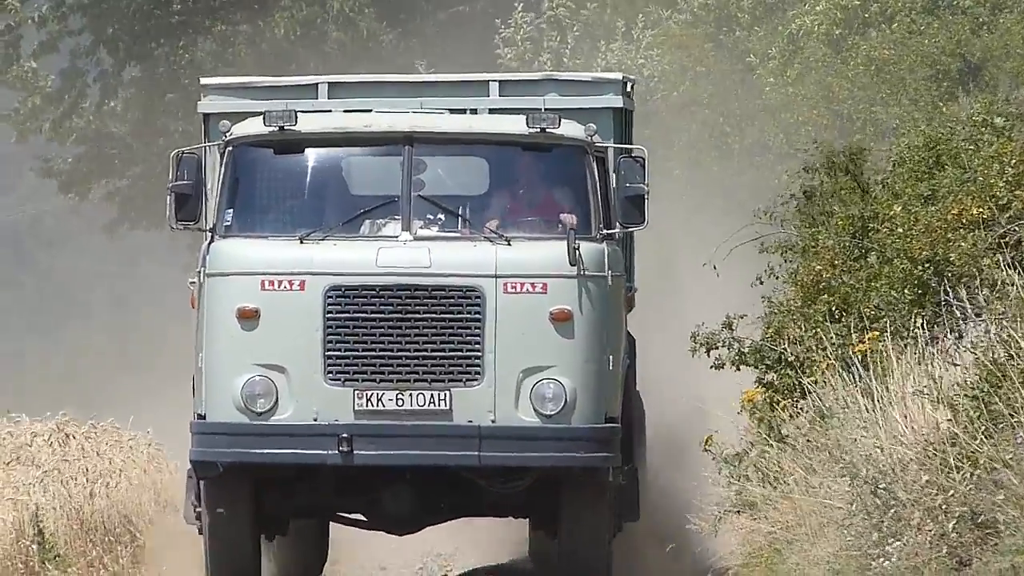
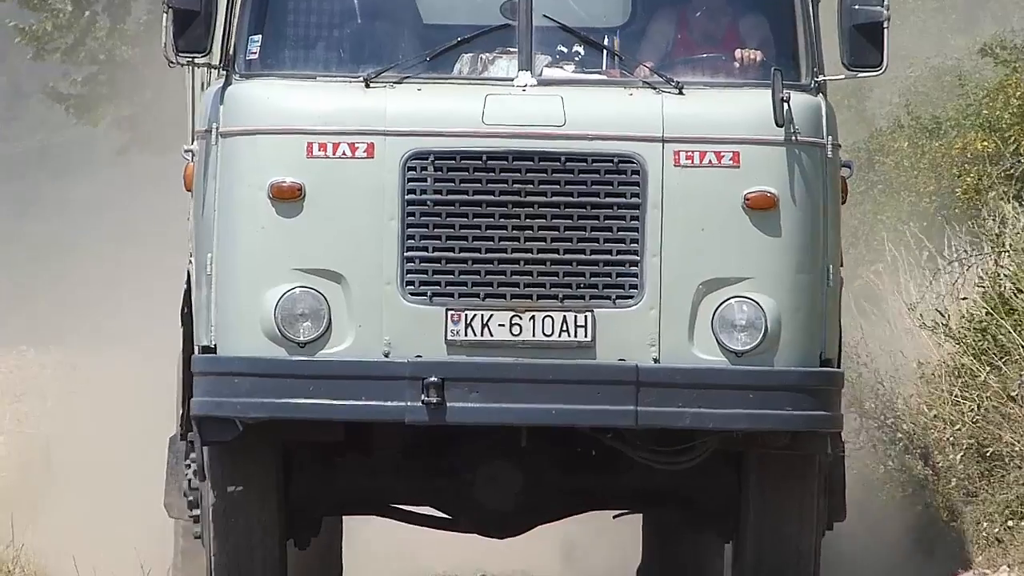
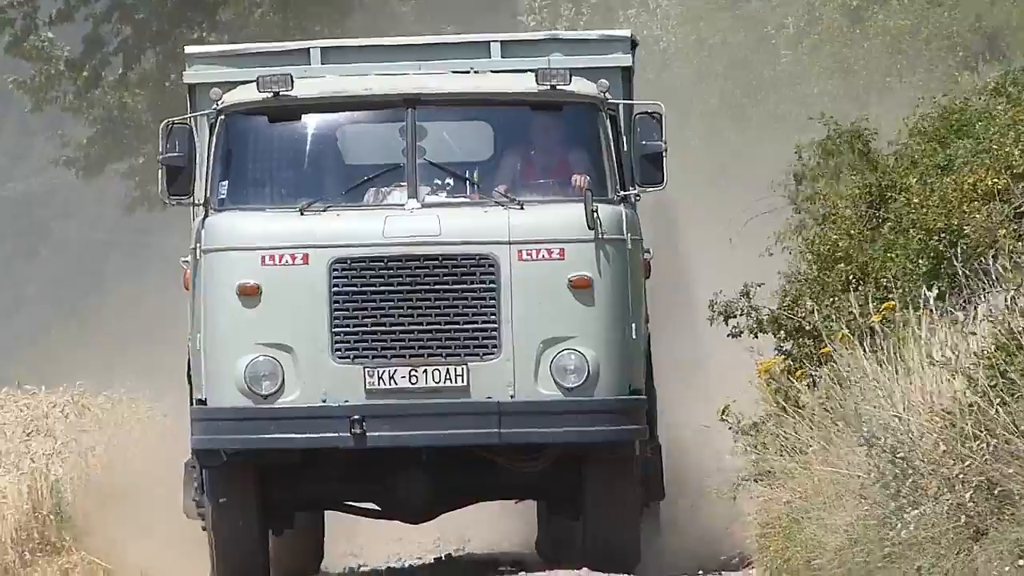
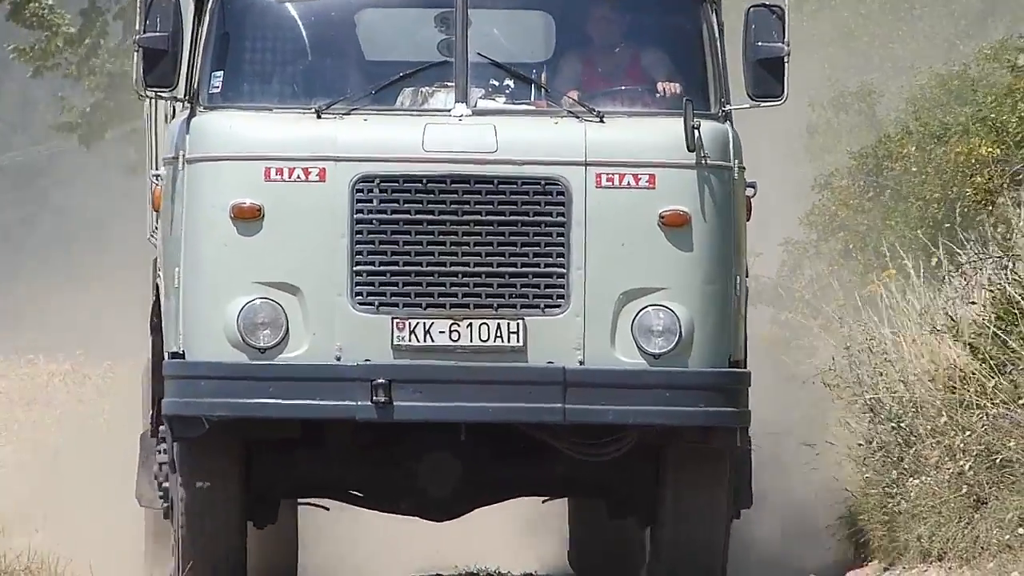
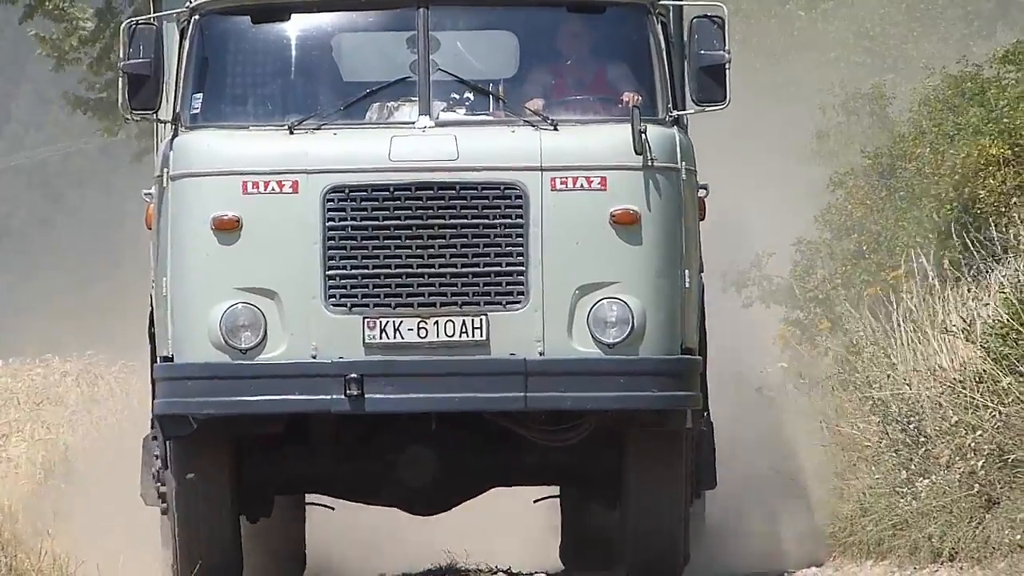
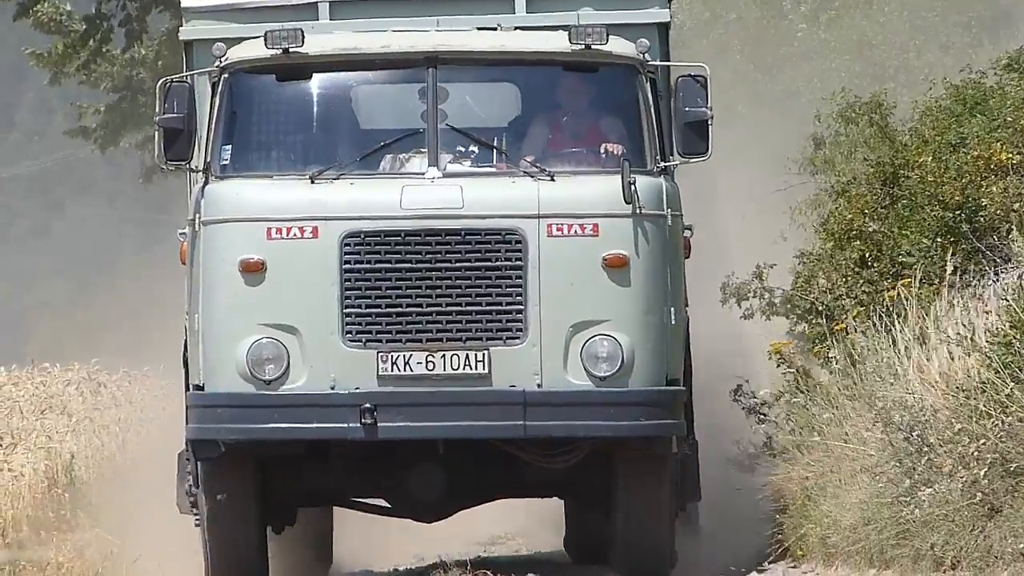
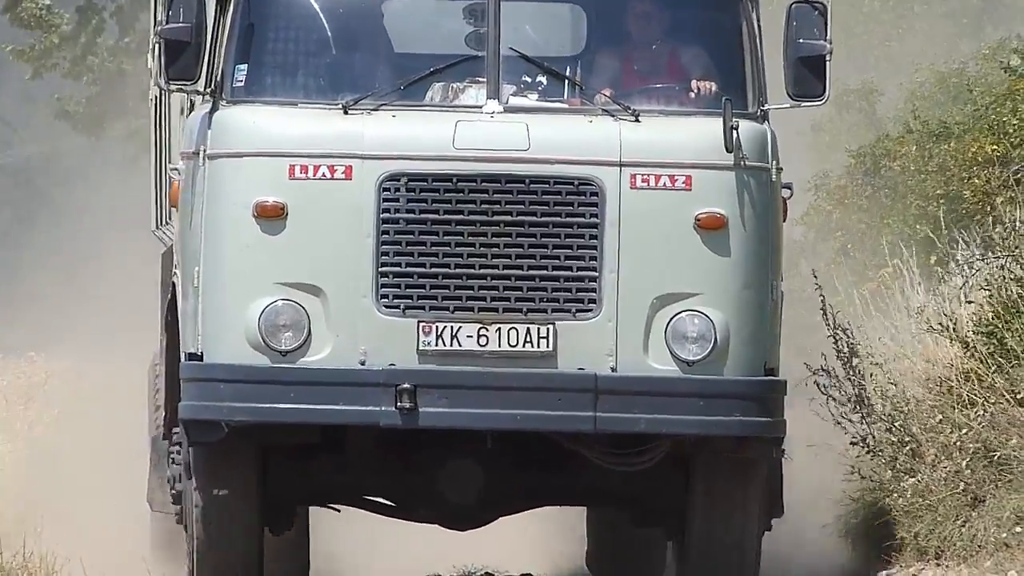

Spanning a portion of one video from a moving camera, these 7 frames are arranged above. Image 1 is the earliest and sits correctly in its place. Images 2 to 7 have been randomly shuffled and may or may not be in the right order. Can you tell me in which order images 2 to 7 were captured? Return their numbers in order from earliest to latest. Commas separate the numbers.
3, 6, 5, 4, 7, 2
